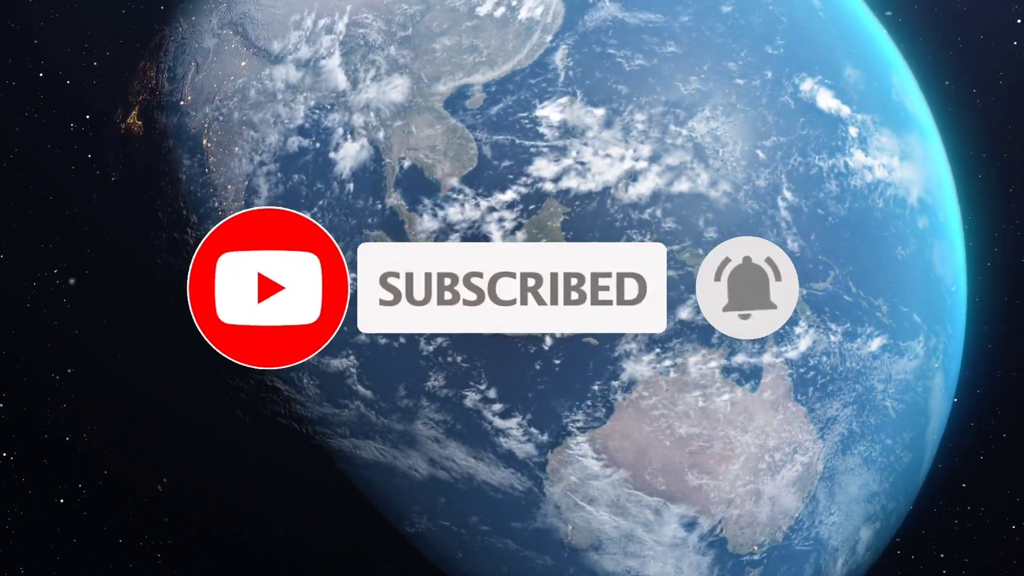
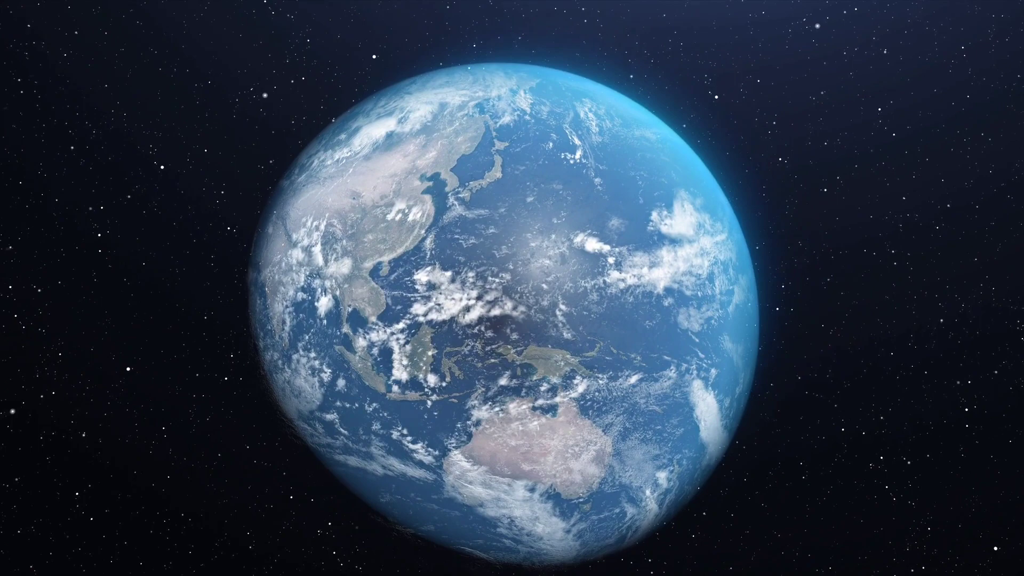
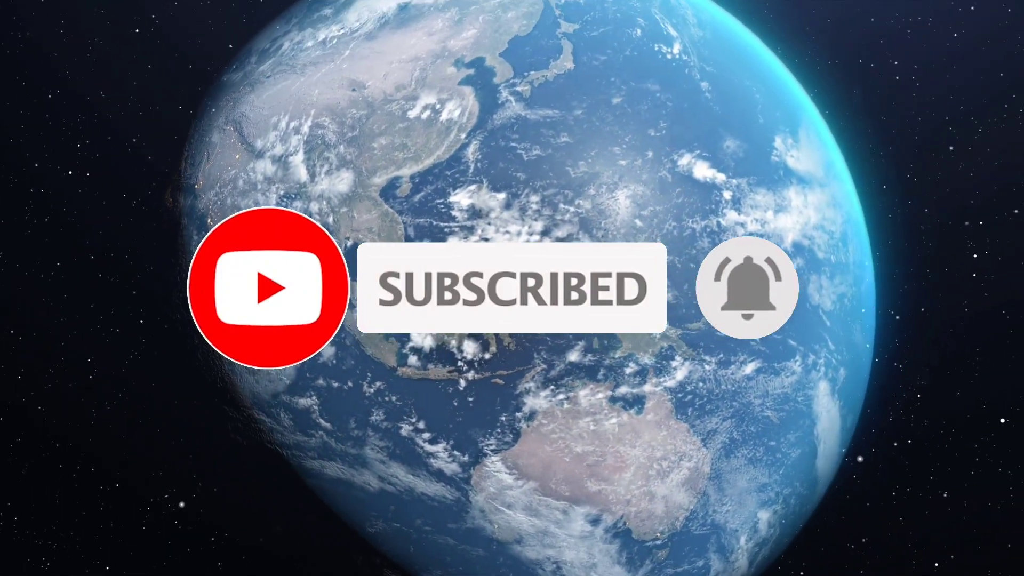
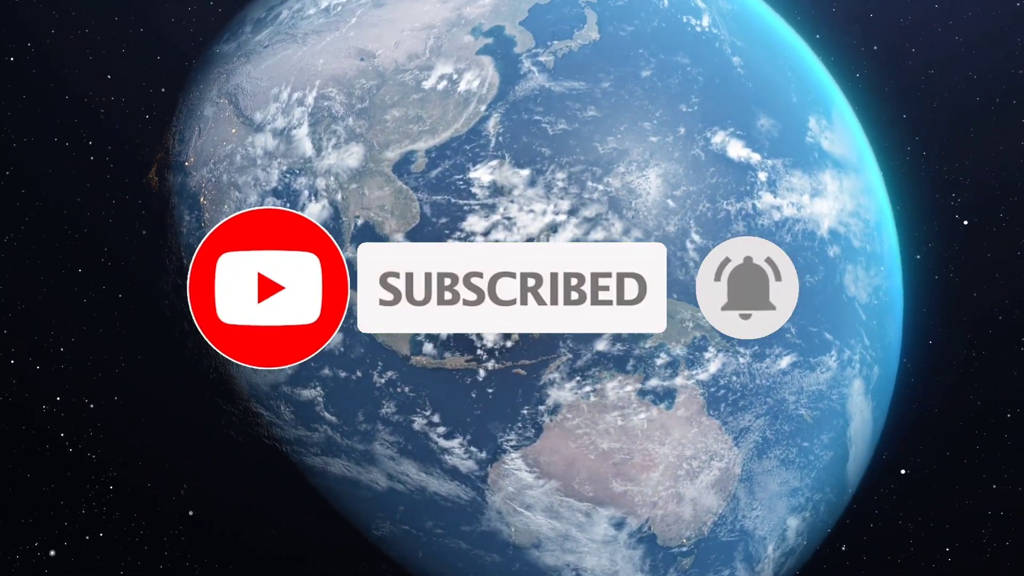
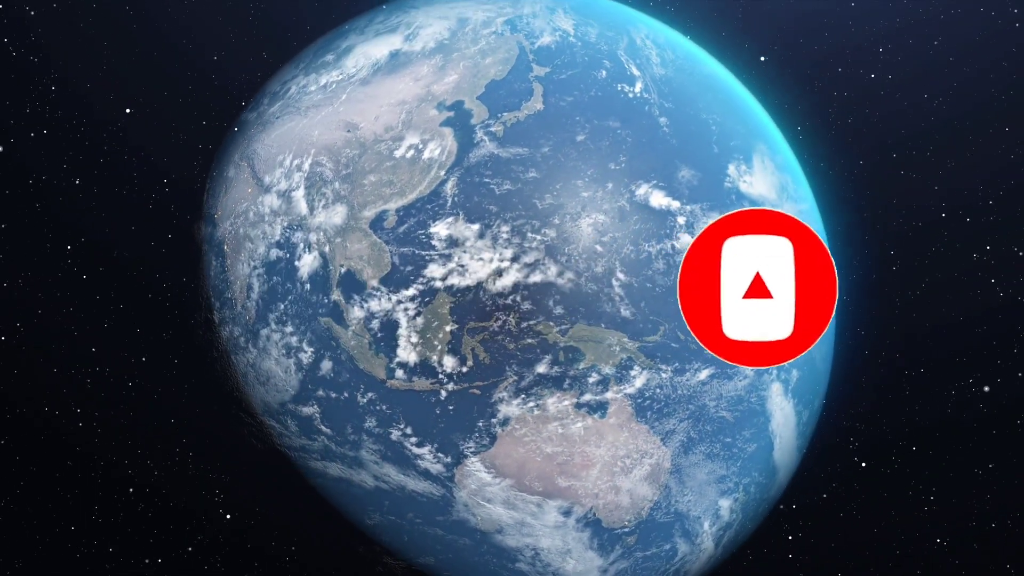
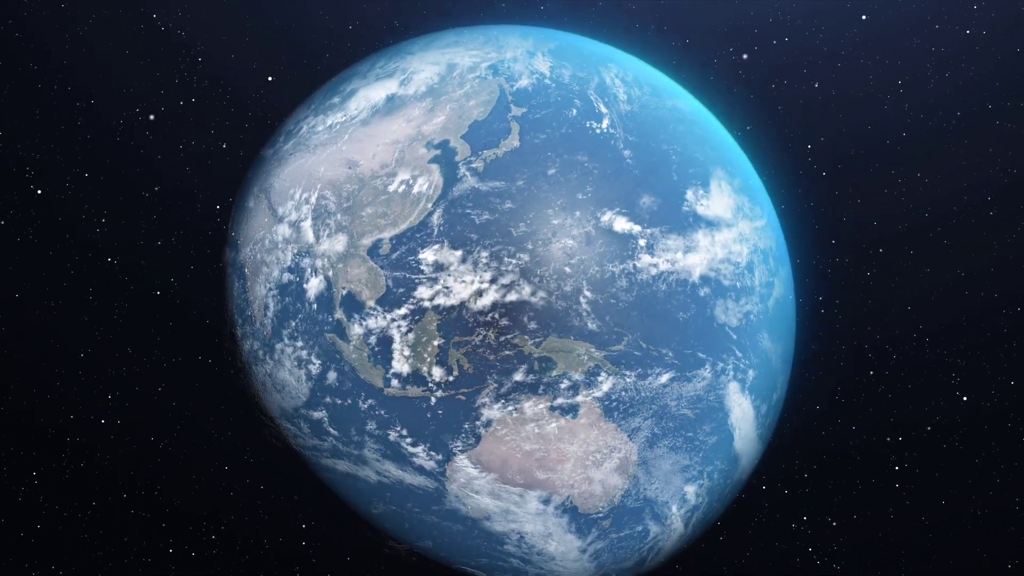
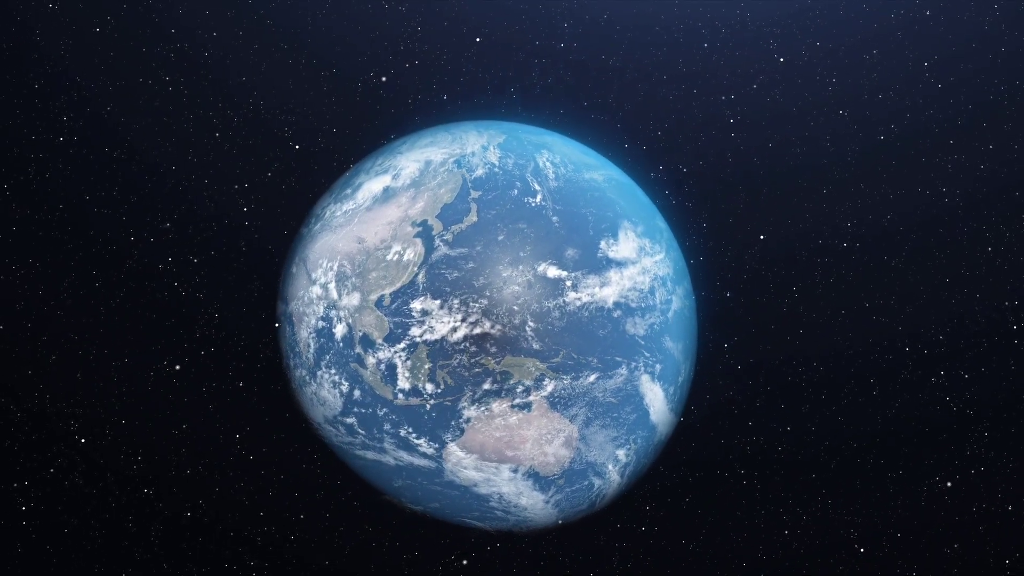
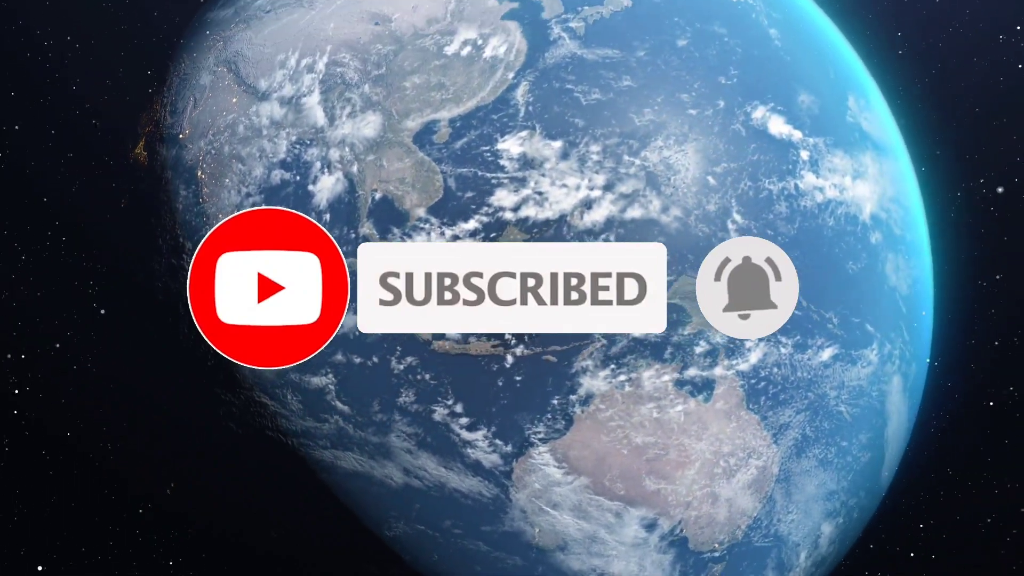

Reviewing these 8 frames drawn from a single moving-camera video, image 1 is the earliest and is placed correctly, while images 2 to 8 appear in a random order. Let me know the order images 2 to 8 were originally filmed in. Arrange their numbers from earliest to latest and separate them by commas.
8, 4, 3, 5, 6, 2, 7
